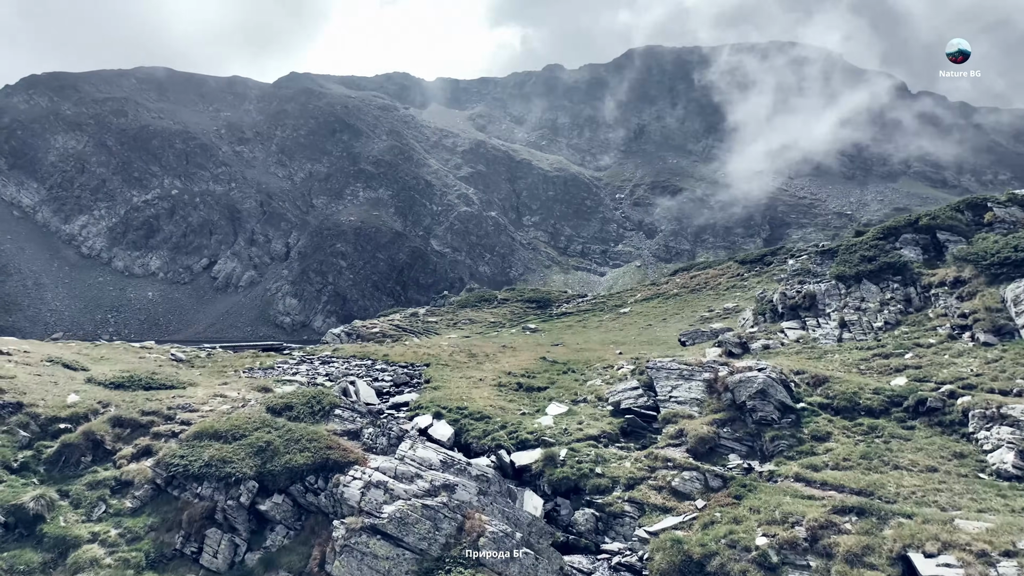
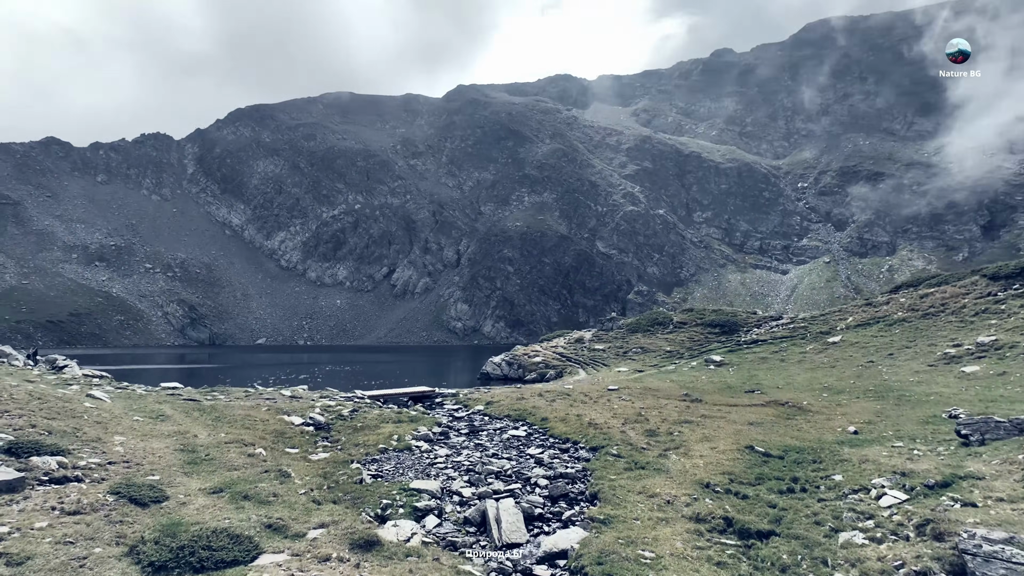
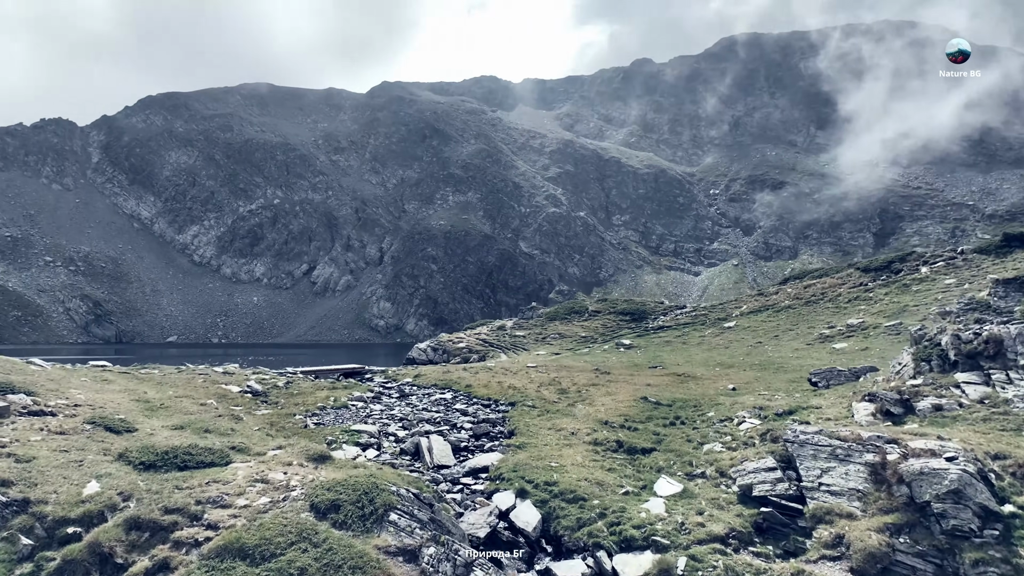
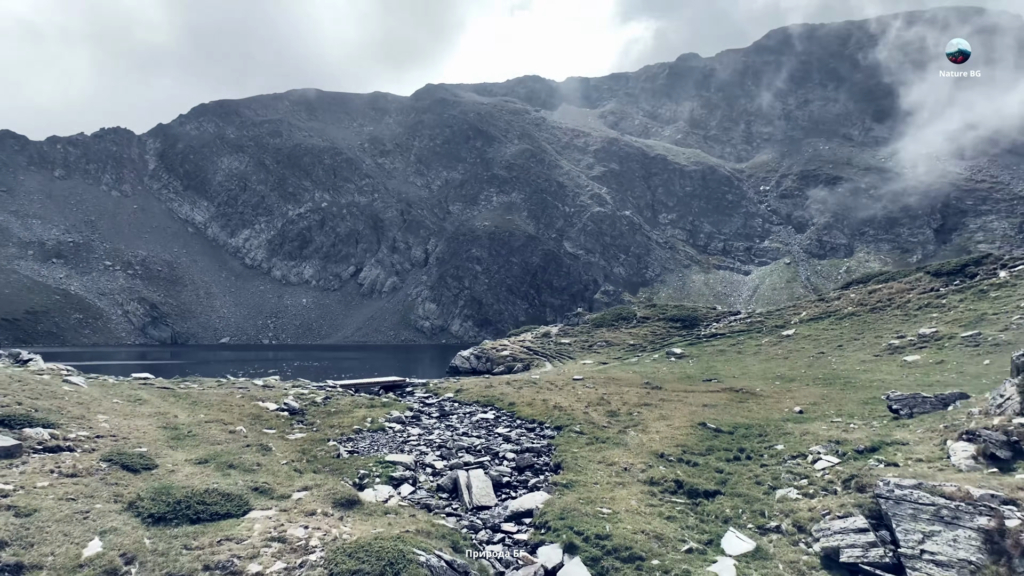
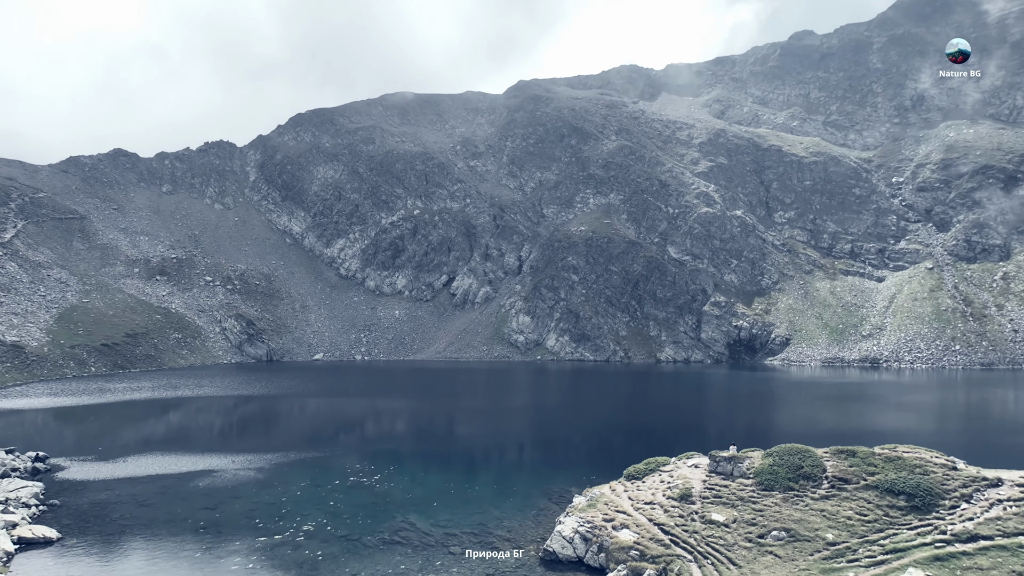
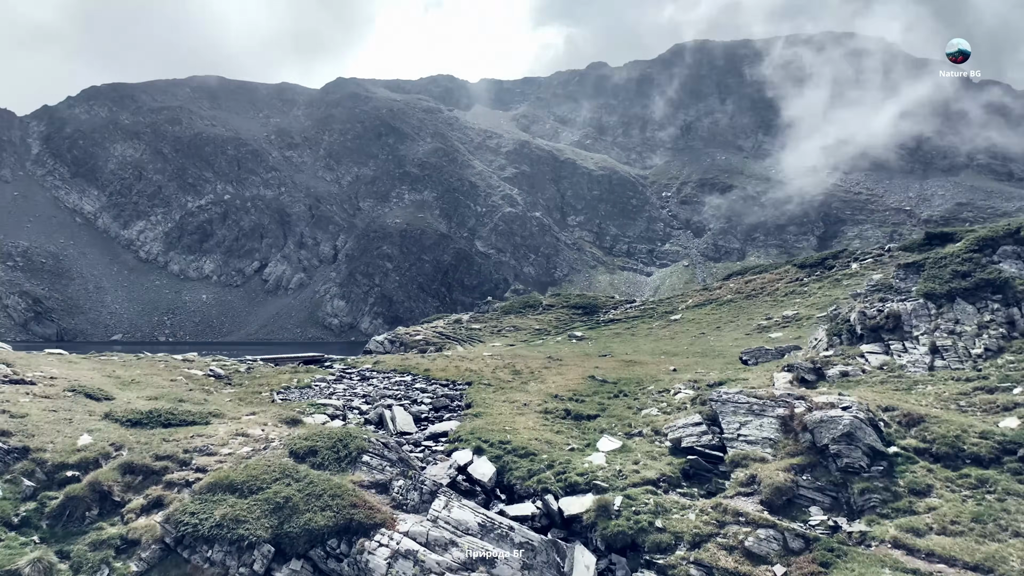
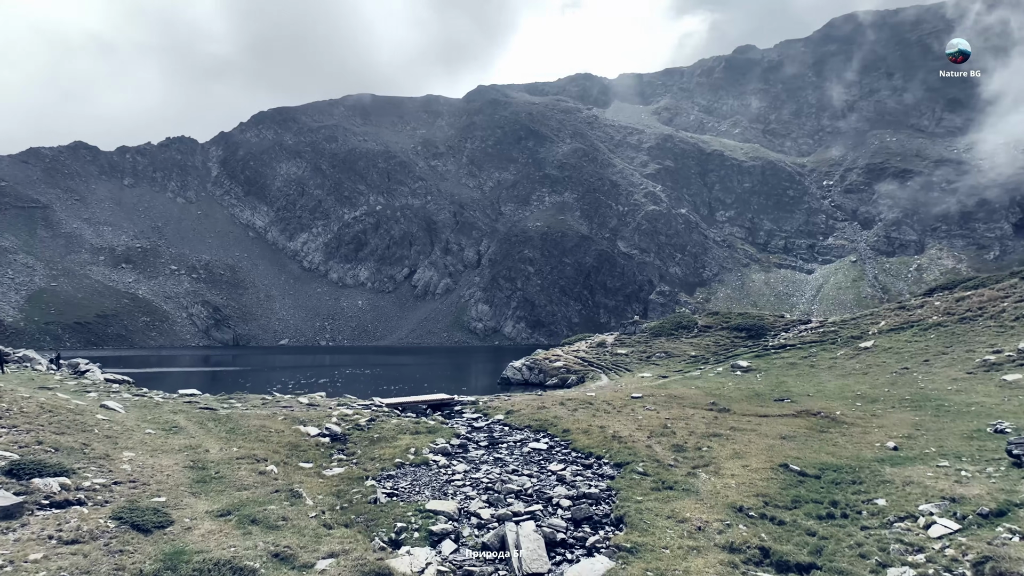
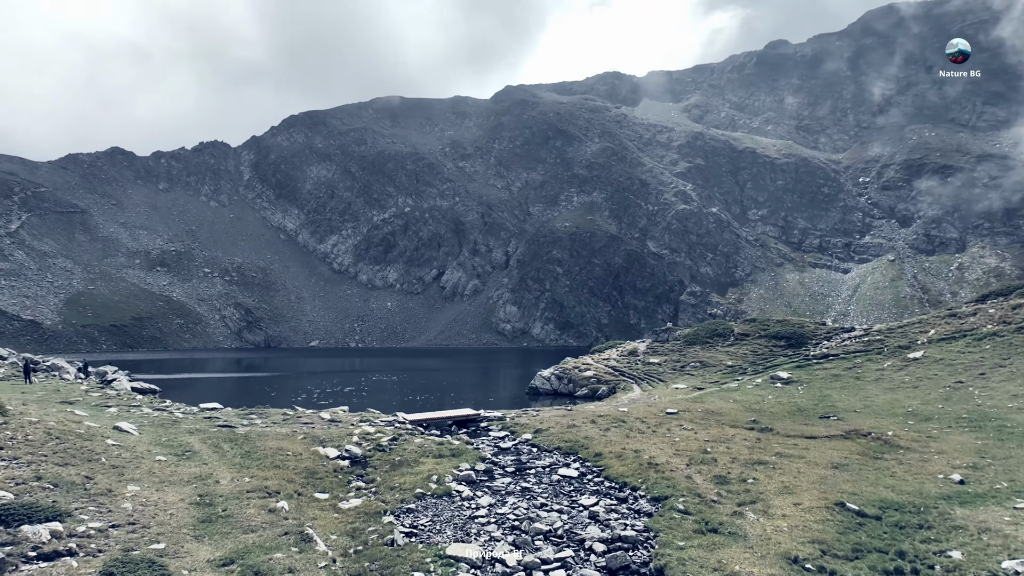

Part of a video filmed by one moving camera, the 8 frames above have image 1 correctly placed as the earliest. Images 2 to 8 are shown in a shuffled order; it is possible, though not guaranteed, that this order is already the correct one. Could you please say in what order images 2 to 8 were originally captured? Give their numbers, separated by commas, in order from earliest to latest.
6, 3, 4, 2, 7, 8, 5
